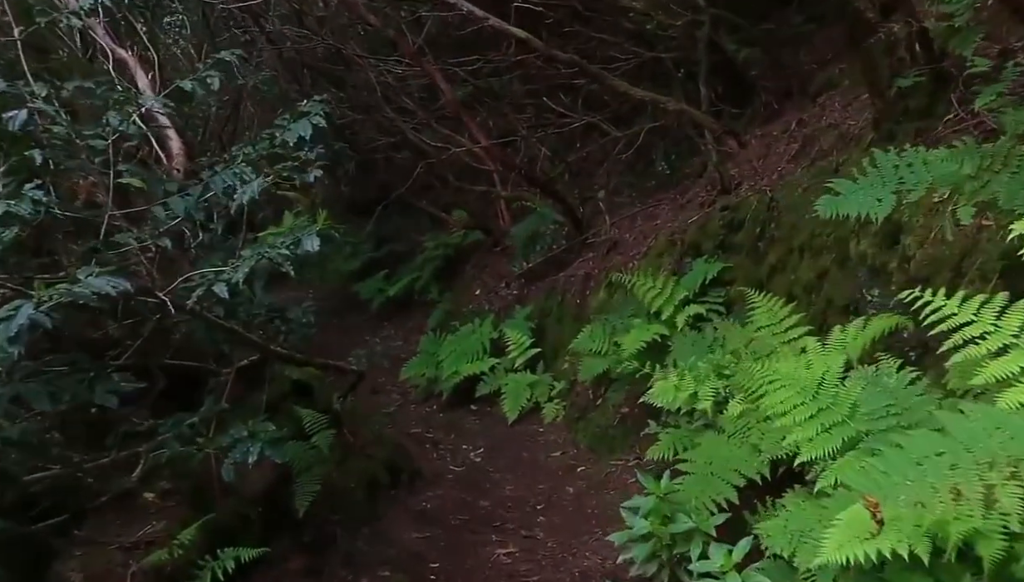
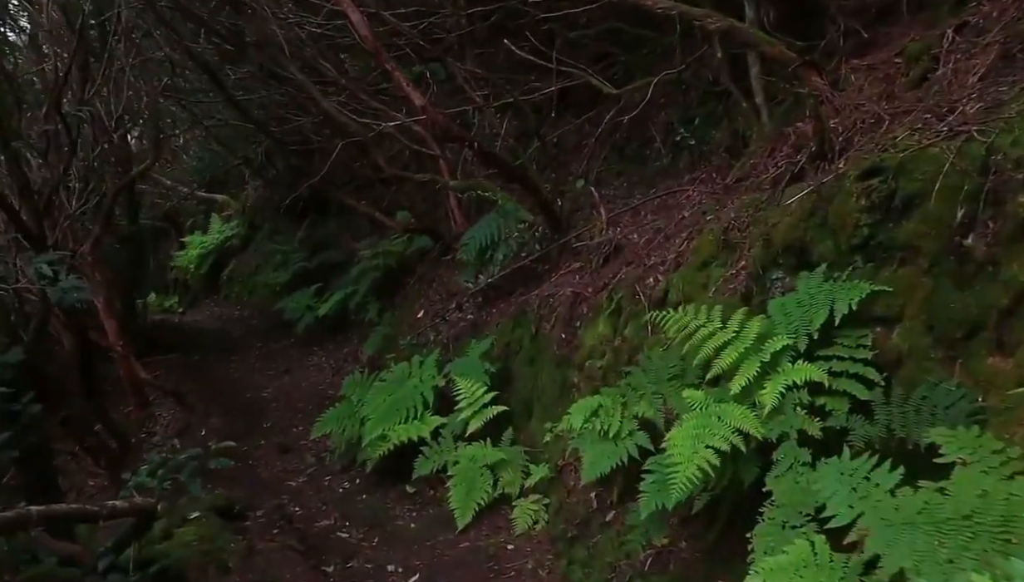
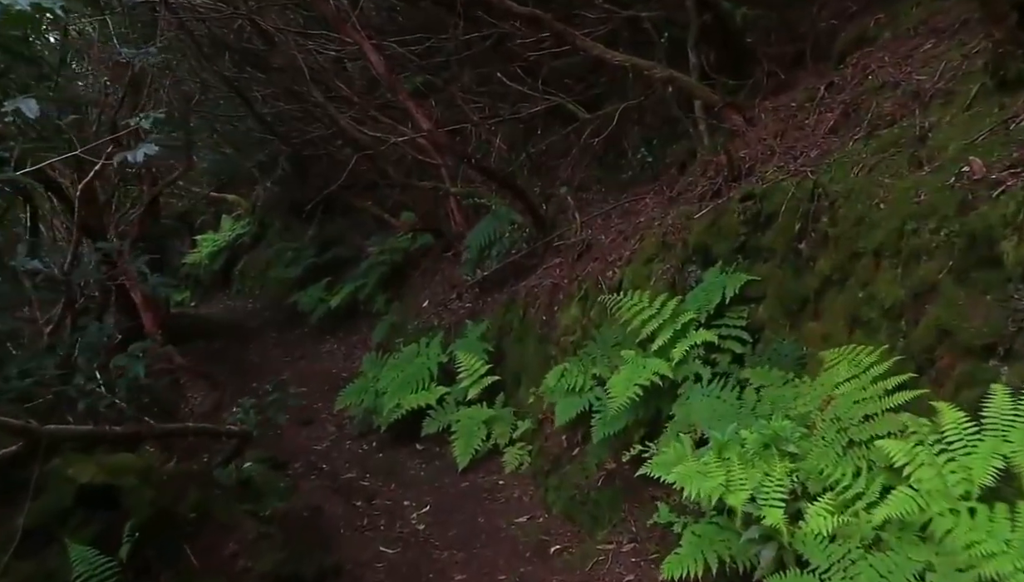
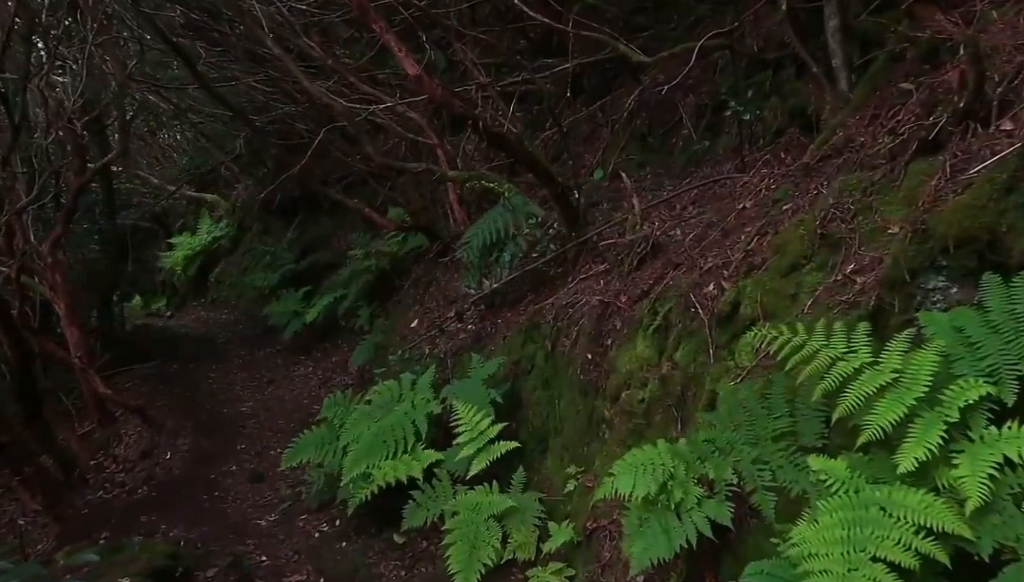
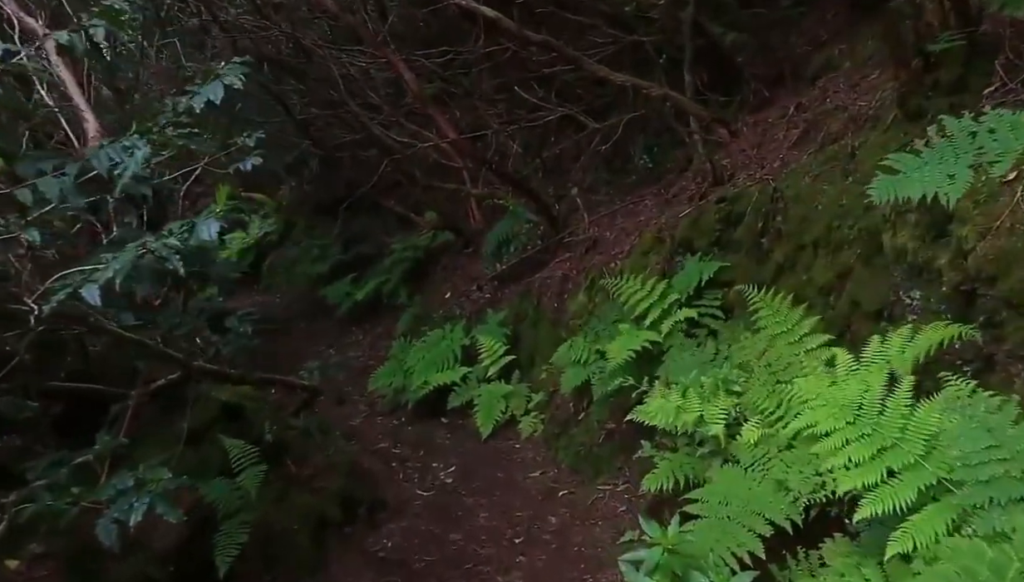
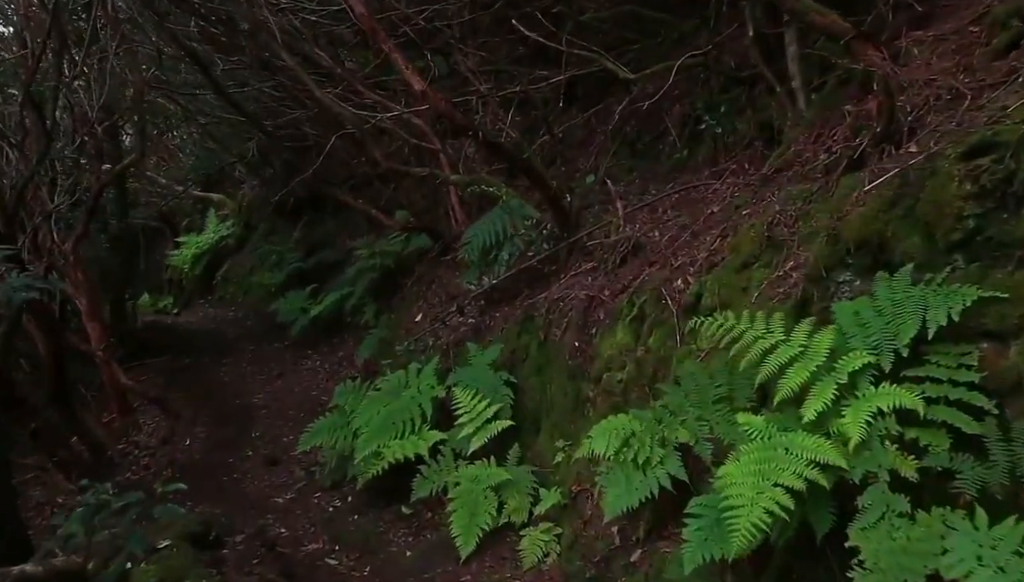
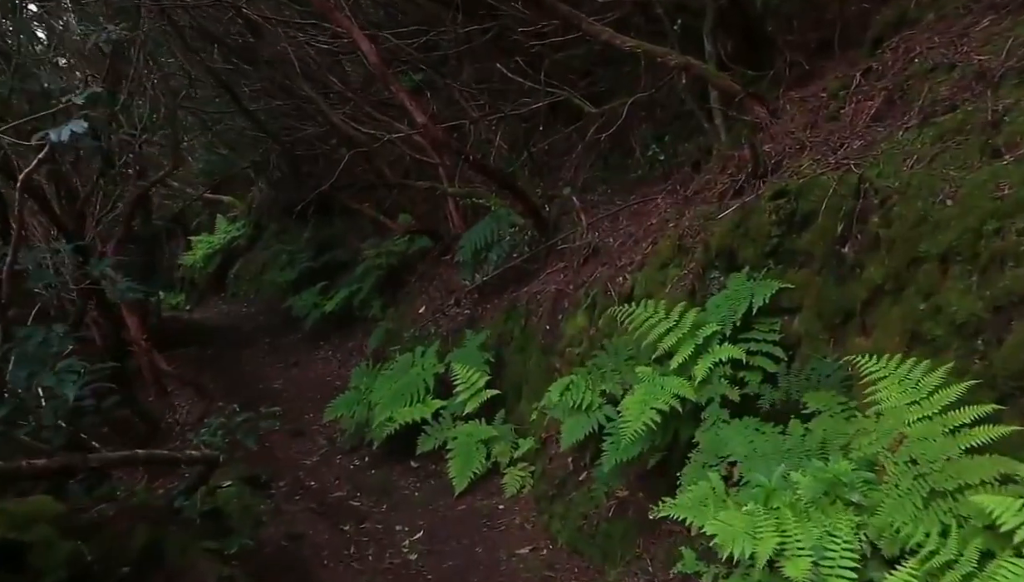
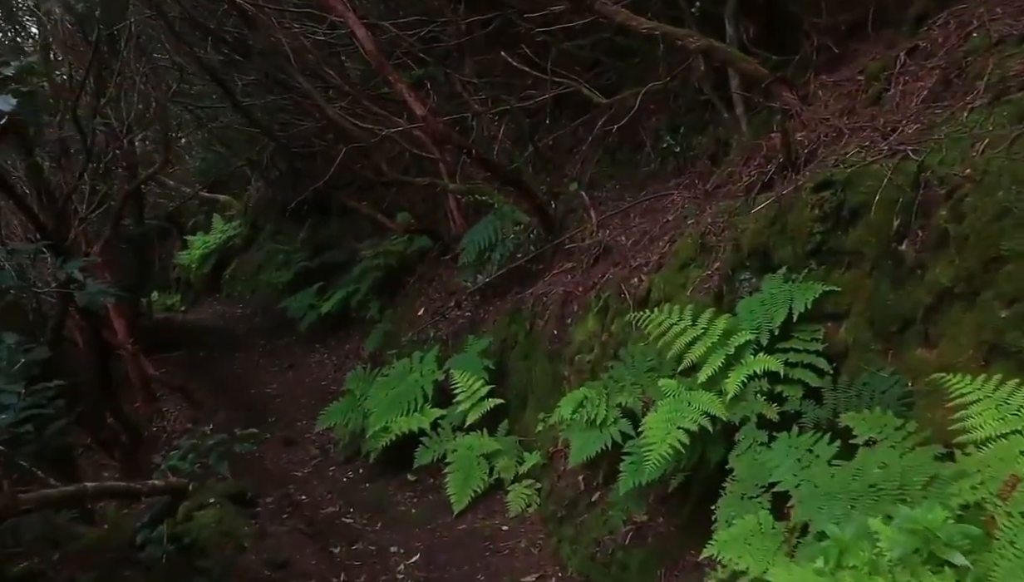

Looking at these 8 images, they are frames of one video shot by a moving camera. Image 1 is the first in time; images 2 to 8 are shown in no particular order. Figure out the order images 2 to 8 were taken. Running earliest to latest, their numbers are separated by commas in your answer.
5, 3, 7, 8, 2, 6, 4
